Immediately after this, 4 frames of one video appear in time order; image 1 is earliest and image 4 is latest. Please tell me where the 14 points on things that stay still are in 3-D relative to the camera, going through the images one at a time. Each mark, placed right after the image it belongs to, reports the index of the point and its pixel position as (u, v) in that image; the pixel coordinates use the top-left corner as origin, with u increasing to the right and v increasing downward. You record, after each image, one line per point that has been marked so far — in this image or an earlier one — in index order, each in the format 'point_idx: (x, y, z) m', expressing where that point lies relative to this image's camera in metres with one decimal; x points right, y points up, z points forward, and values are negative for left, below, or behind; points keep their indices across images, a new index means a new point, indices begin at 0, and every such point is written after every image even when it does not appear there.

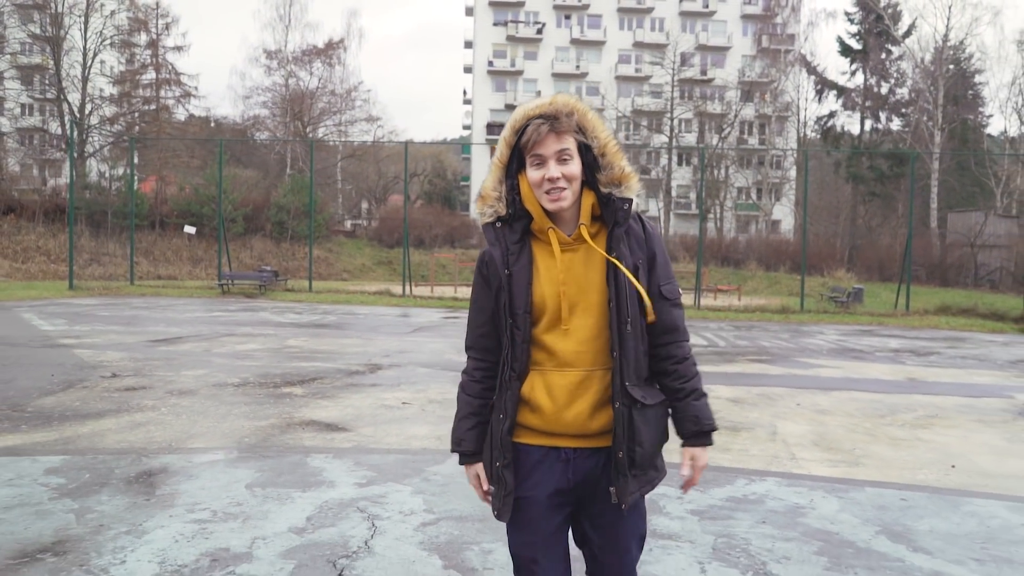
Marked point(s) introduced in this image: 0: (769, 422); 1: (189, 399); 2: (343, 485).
0: (+2.1, -1.1, +5.9) m
1: (-2.6, -0.9, +6.0) m
2: (-0.9, -1.0, +3.9) m
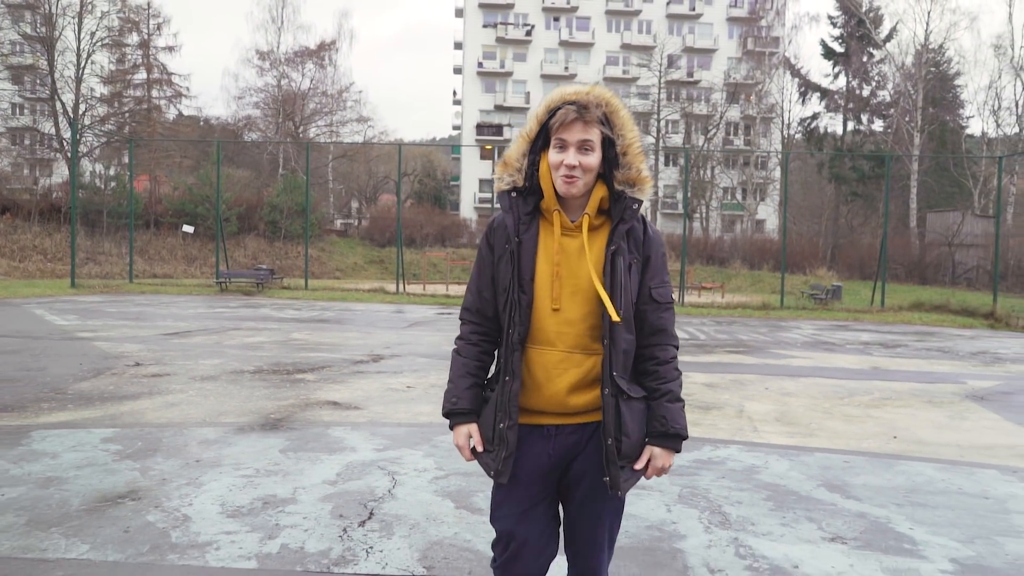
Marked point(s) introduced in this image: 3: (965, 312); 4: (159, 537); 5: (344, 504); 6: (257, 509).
0: (+2.0, -1.0, +6.6) m
1: (-2.7, -0.8, +6.6) m
2: (-0.9, -1.0, +4.5) m
3: (+12.2, -0.6, +19.8) m
4: (-1.5, -1.0, +3.1) m
5: (-0.8, -1.0, +3.5) m
6: (-1.2, -1.0, +3.4) m
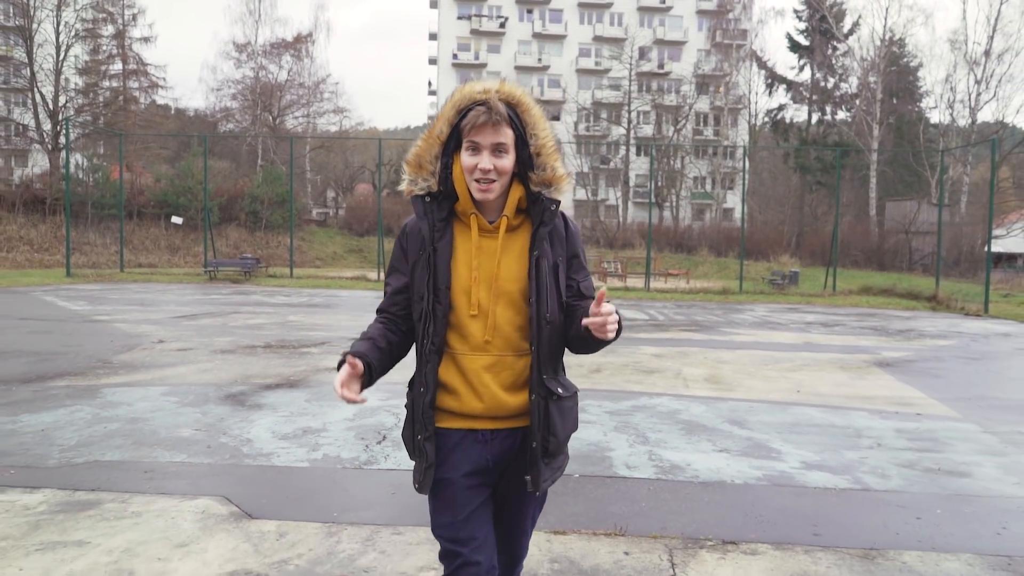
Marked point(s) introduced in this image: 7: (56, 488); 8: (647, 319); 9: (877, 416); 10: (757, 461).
0: (+1.8, -0.8, +7.8) m
1: (-2.9, -0.7, +7.7) m
2: (-1.1, -0.9, +5.6) m
3: (+11.5, -0.2, +21.4) m
4: (-1.6, -0.9, +4.2) m
5: (-0.9, -0.9, +4.7) m
6: (-1.3, -0.9, +4.5) m
7: (-2.2, -1.0, +3.5) m
8: (+2.4, -0.6, +13.3) m
9: (+2.8, -1.0, +5.7) m
10: (+1.4, -1.0, +4.3) m
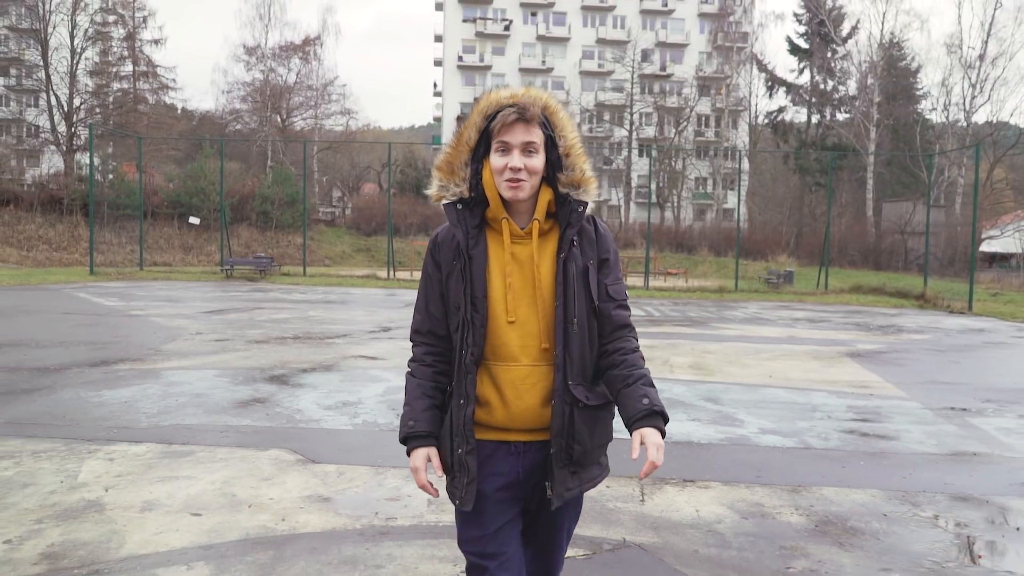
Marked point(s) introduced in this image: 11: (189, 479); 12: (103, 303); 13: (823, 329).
0: (+1.8, -0.8, +8.7) m
1: (-2.9, -0.7, +8.6) m
2: (-1.0, -0.8, +6.5) m
3: (+11.6, -0.2, +22.2) m
4: (-1.6, -0.9, +5.1) m
5: (-0.9, -0.9, +5.5) m
6: (-1.3, -0.9, +5.4) m
7: (-2.1, -0.9, +4.4) m
8: (+2.5, -0.5, +14.2) m
9: (+2.9, -1.0, +6.5) m
10: (+1.5, -1.0, +5.2) m
11: (-1.6, -1.0, +3.7) m
12: (-7.3, -0.3, +13.1) m
13: (+5.6, -0.8, +13.1) m
